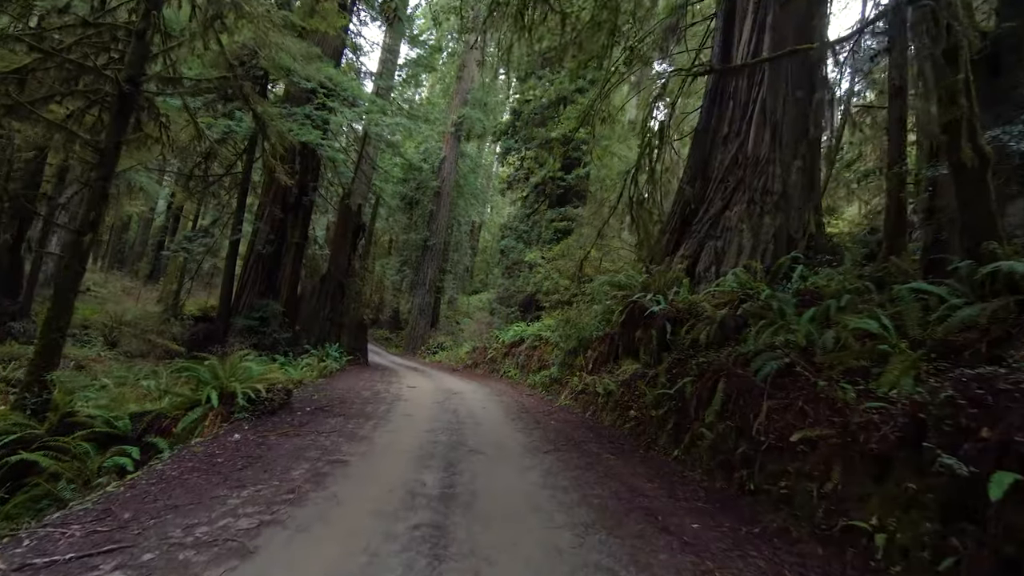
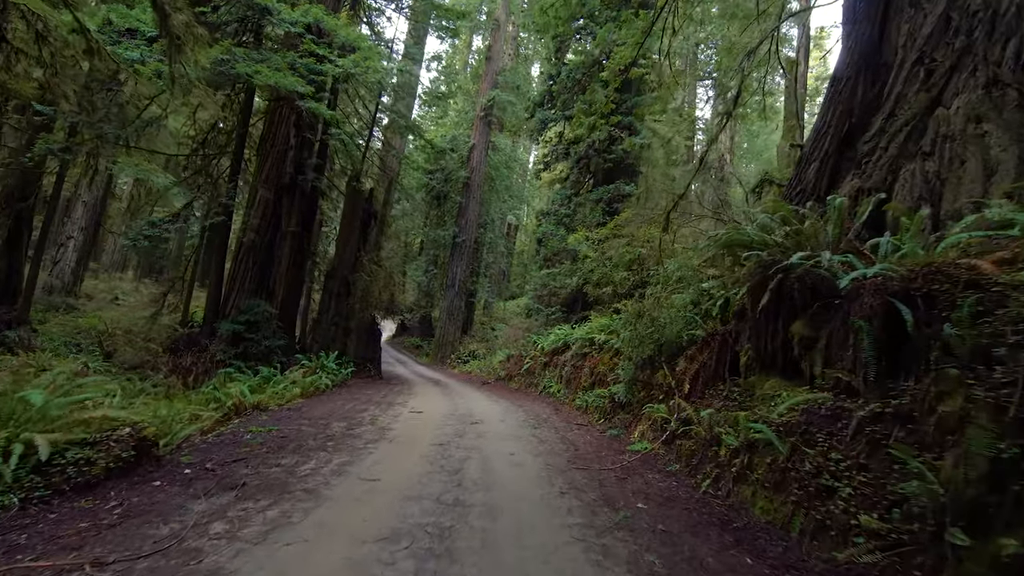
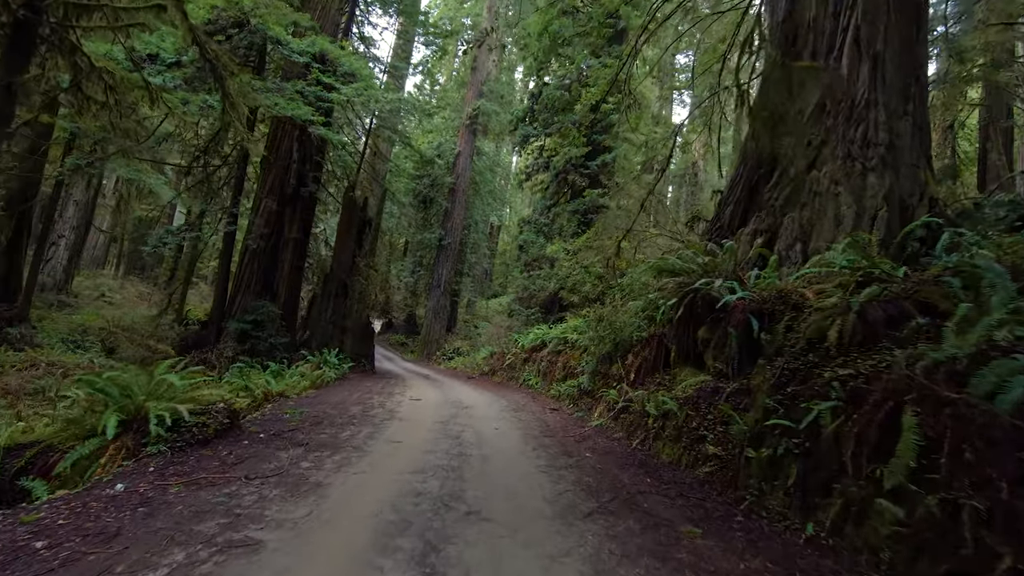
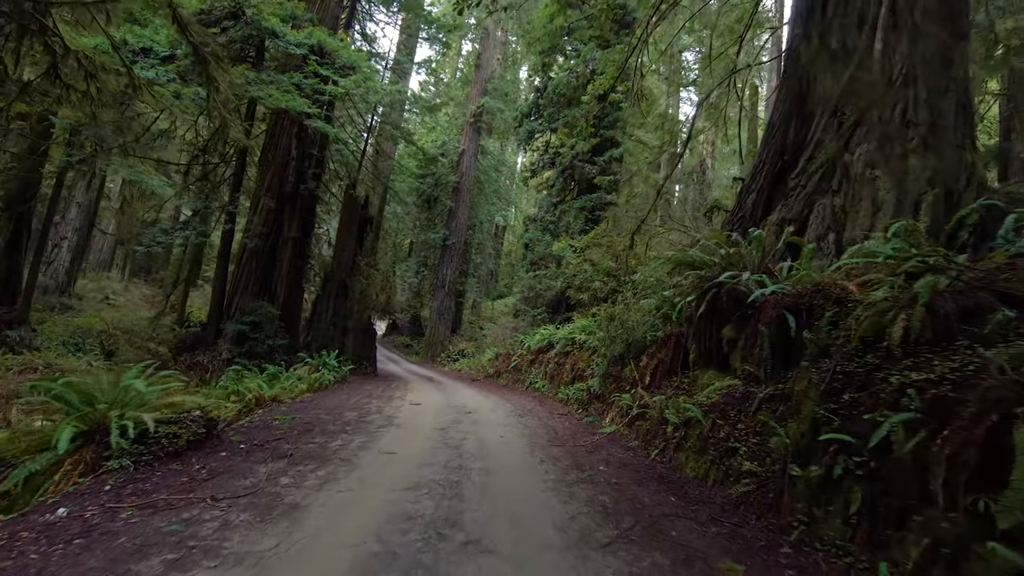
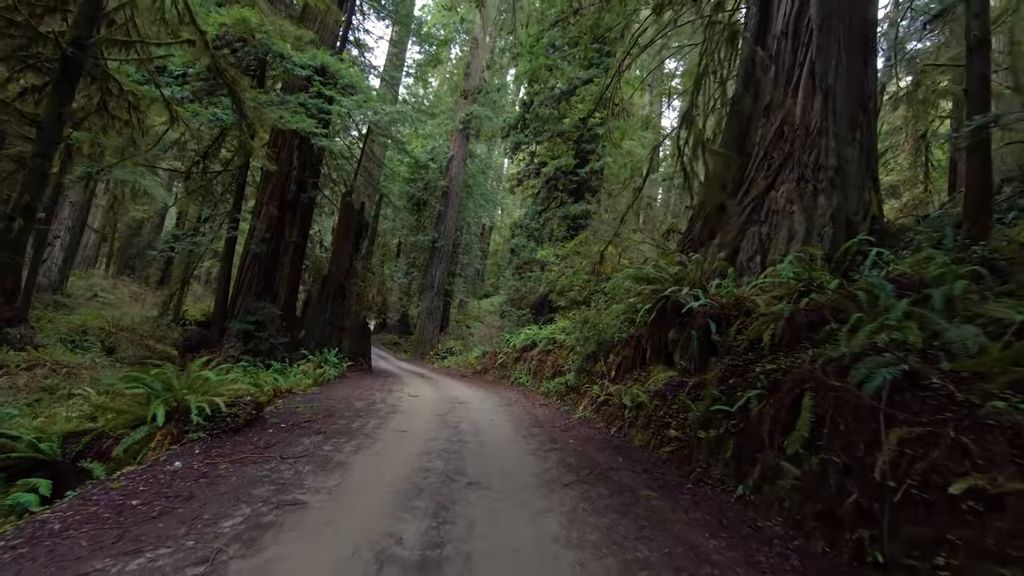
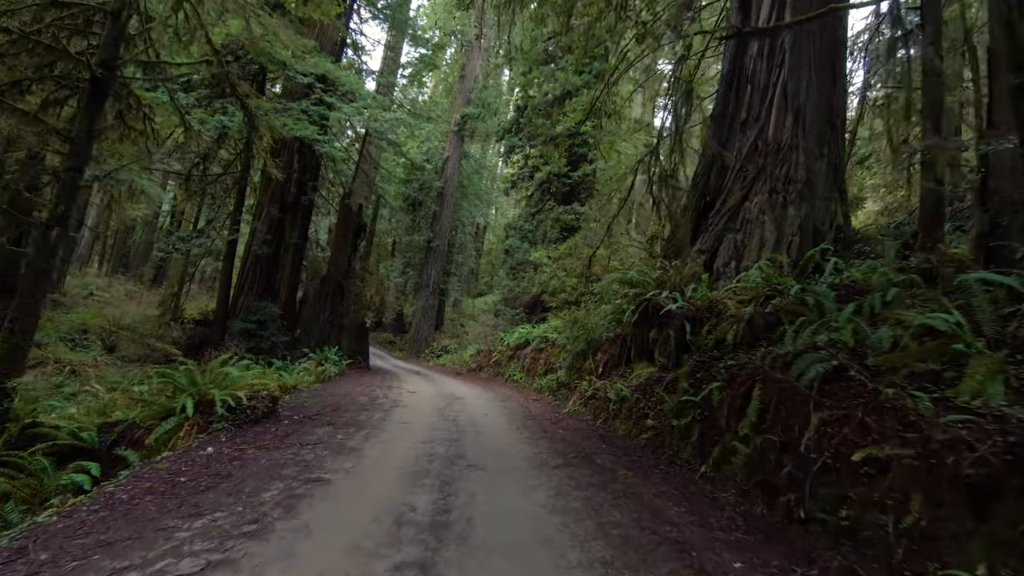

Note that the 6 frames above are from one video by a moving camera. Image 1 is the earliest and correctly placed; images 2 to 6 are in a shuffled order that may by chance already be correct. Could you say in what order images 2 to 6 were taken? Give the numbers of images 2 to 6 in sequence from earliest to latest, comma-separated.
6, 5, 3, 4, 2
